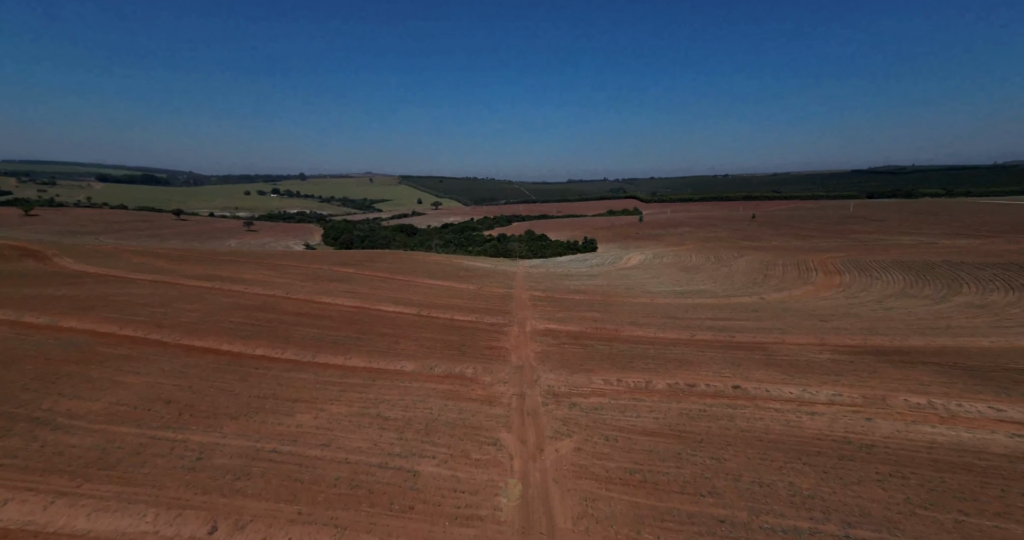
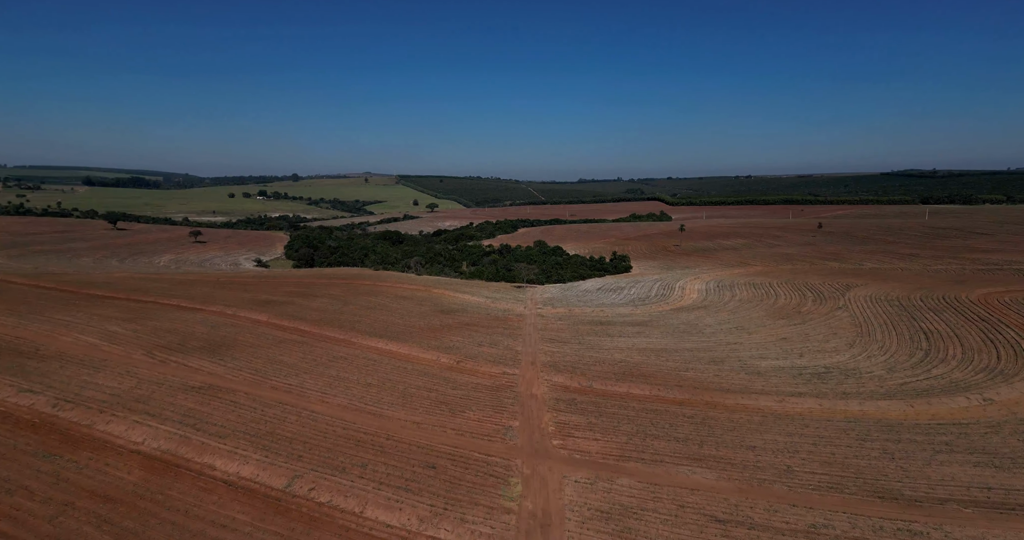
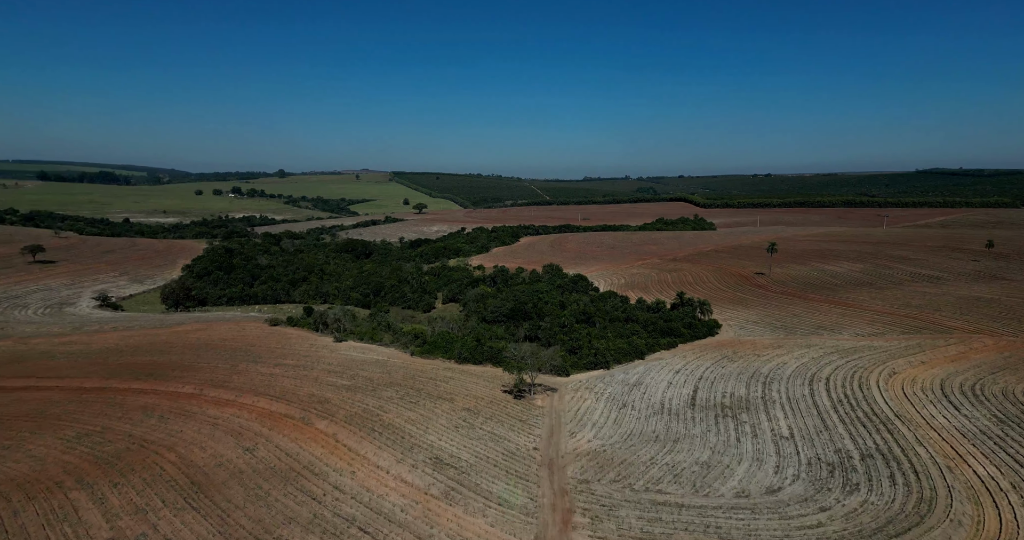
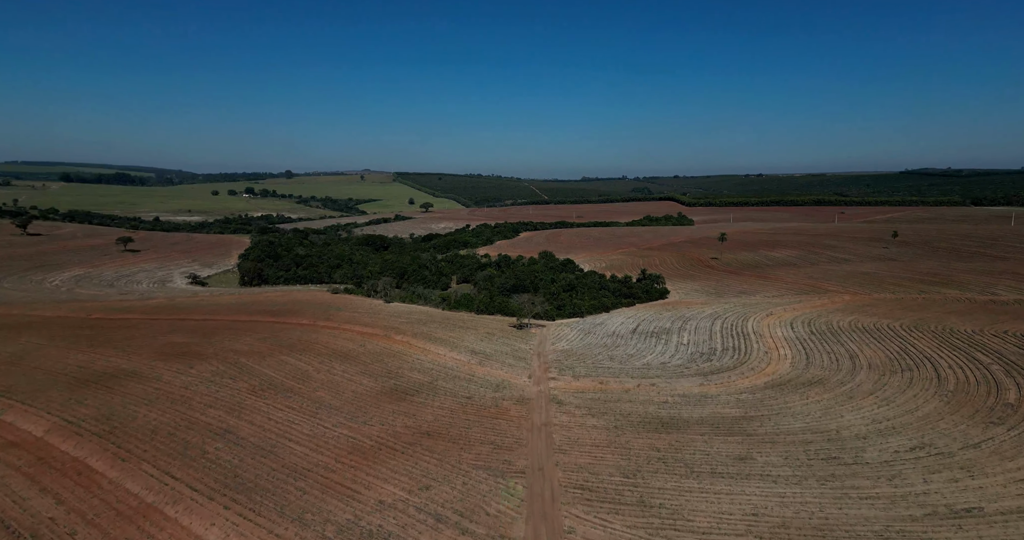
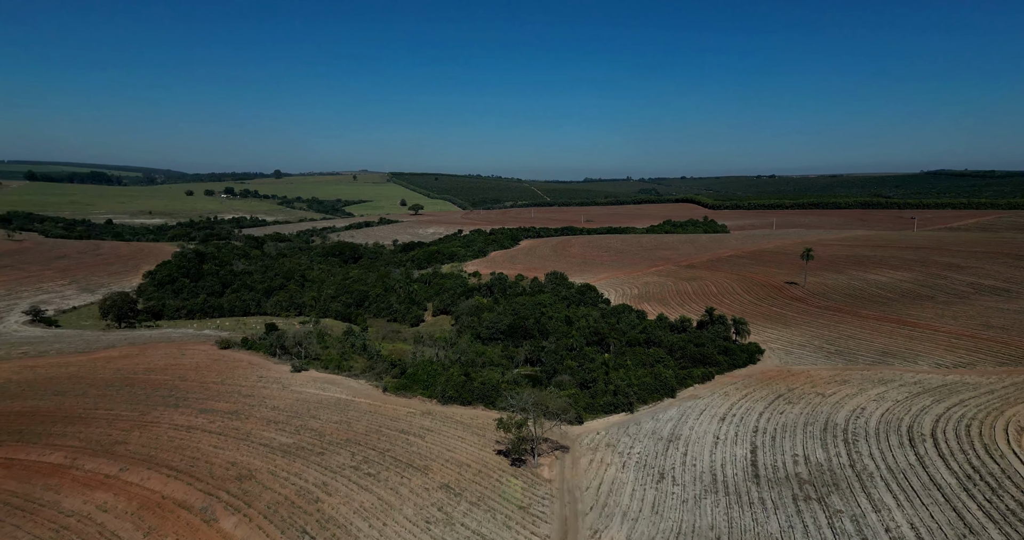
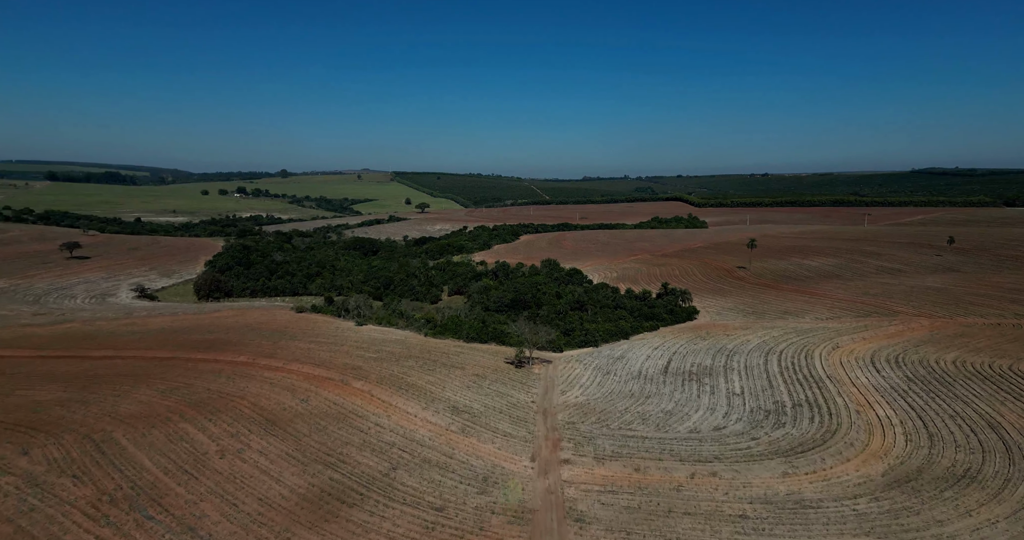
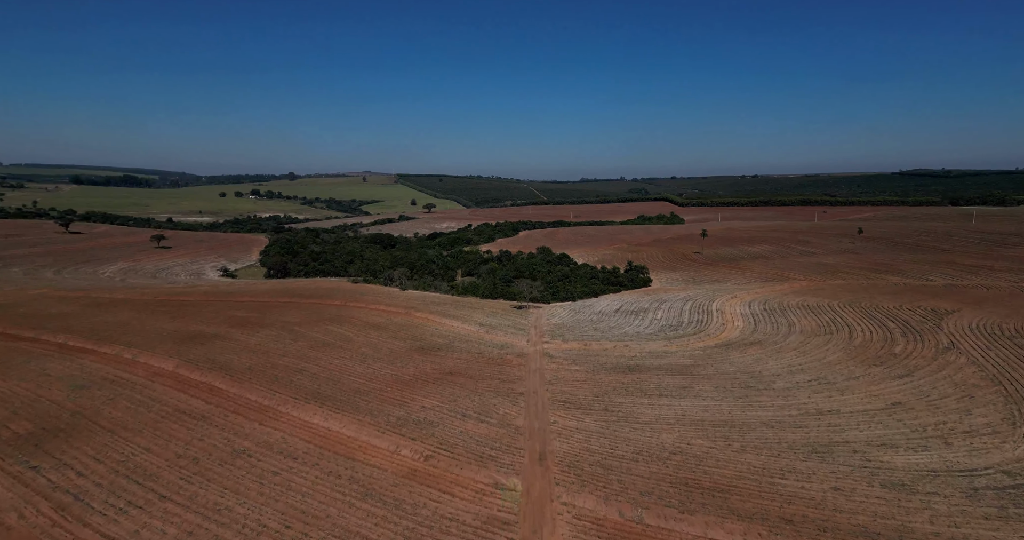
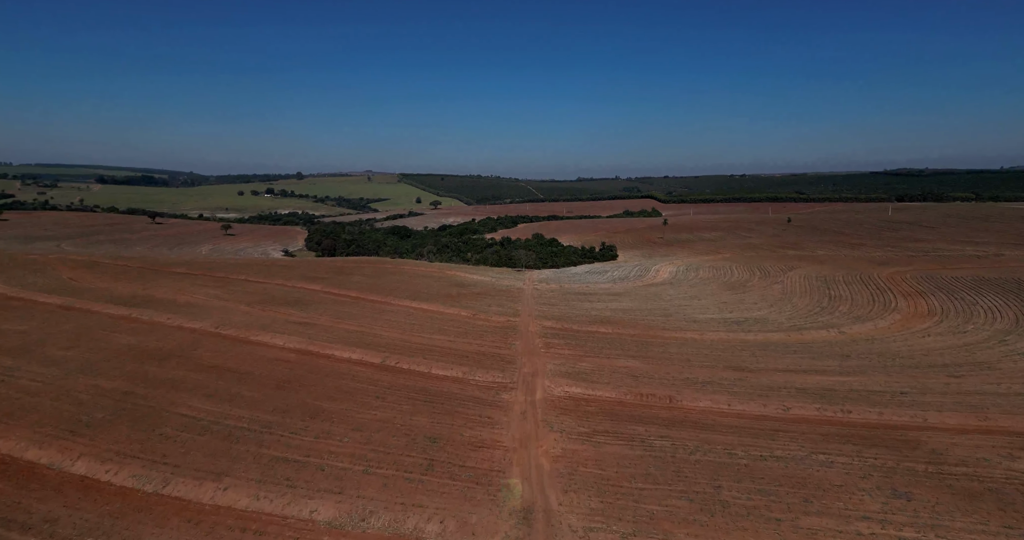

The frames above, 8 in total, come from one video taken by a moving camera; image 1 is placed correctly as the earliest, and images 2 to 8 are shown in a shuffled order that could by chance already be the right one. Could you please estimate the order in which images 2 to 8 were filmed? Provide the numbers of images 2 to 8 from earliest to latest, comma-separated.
8, 2, 7, 4, 6, 3, 5
